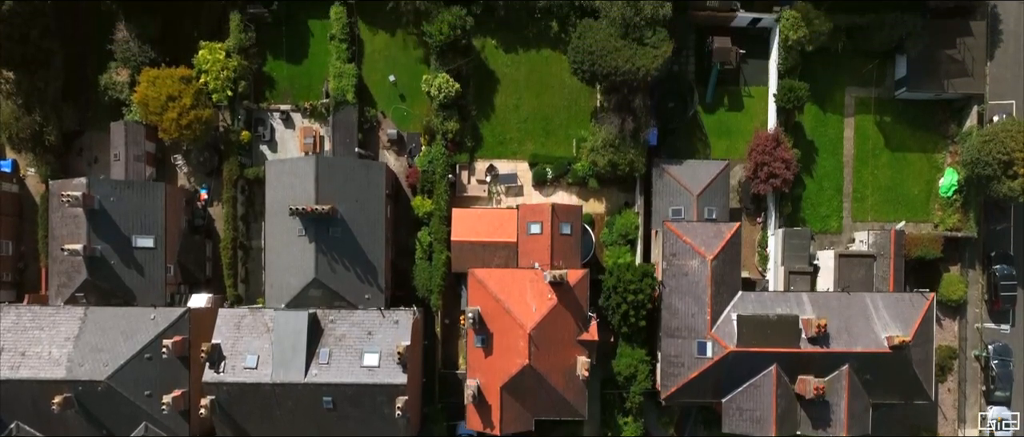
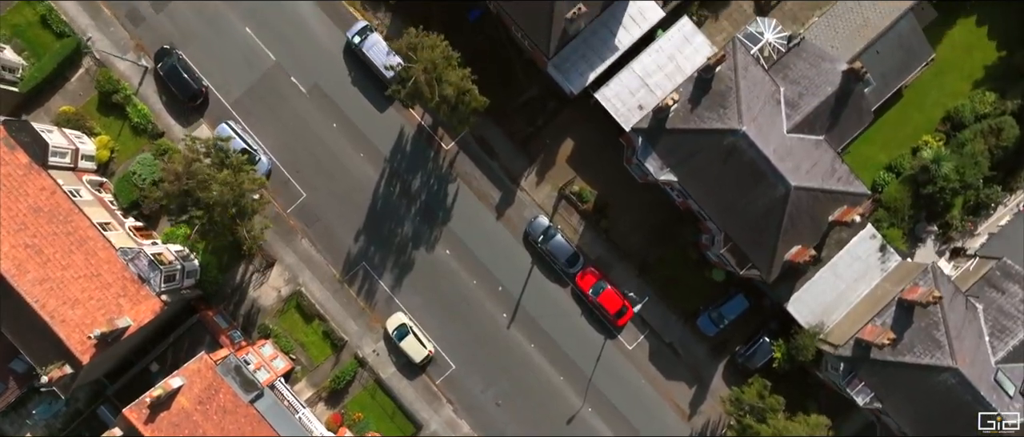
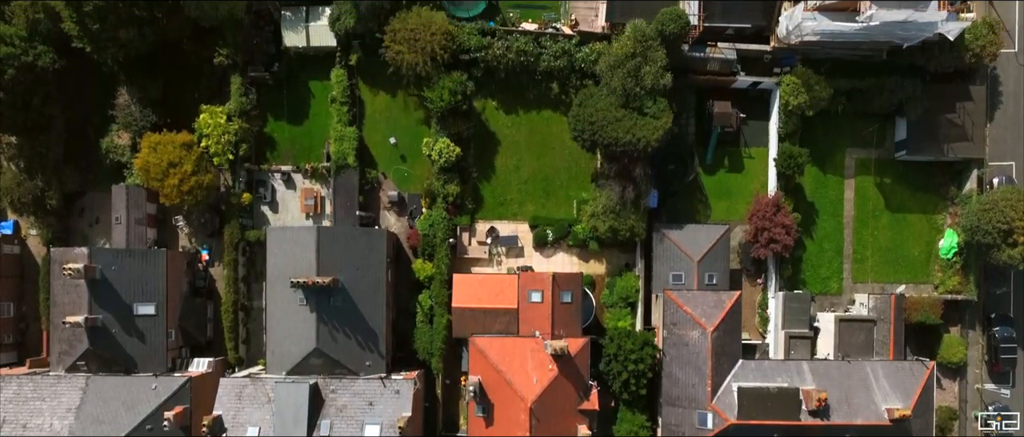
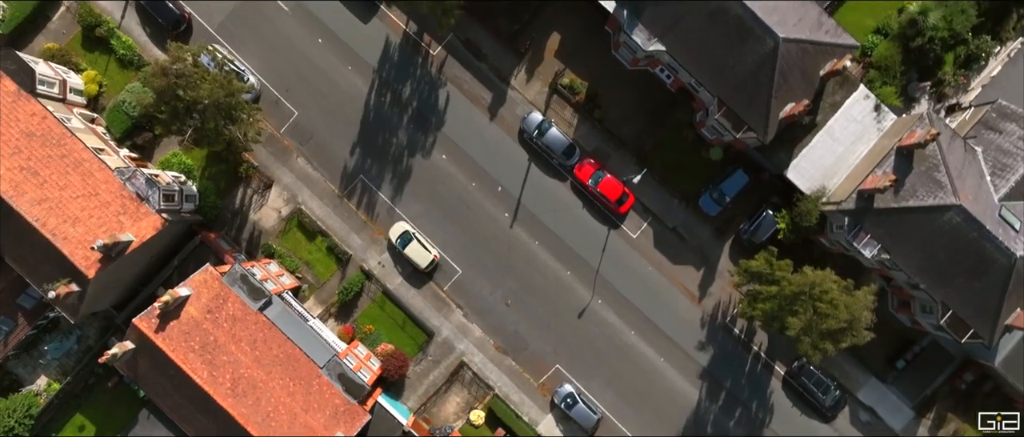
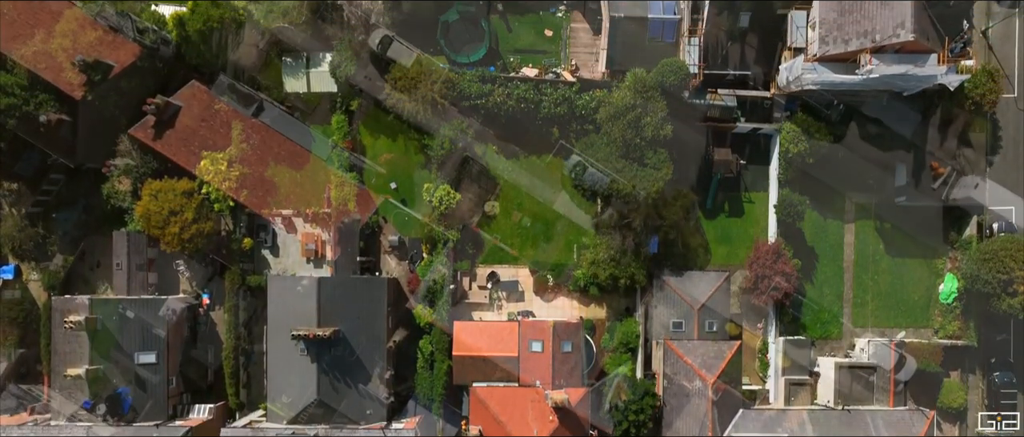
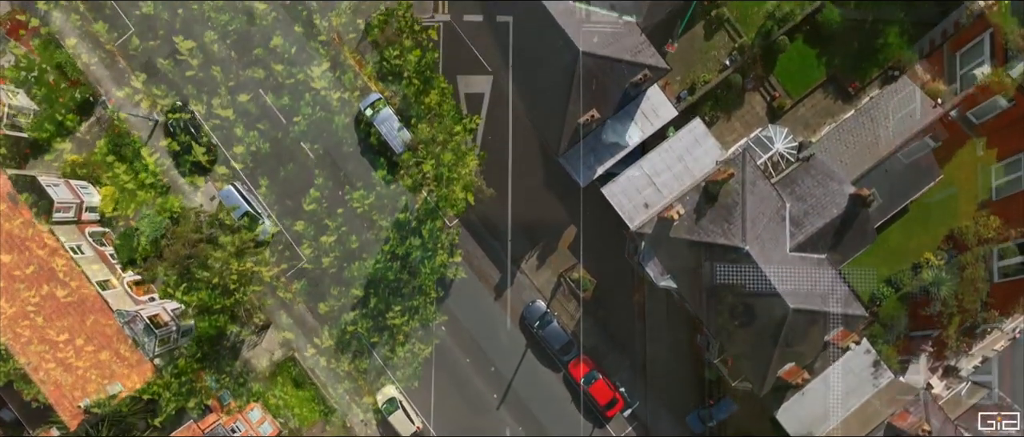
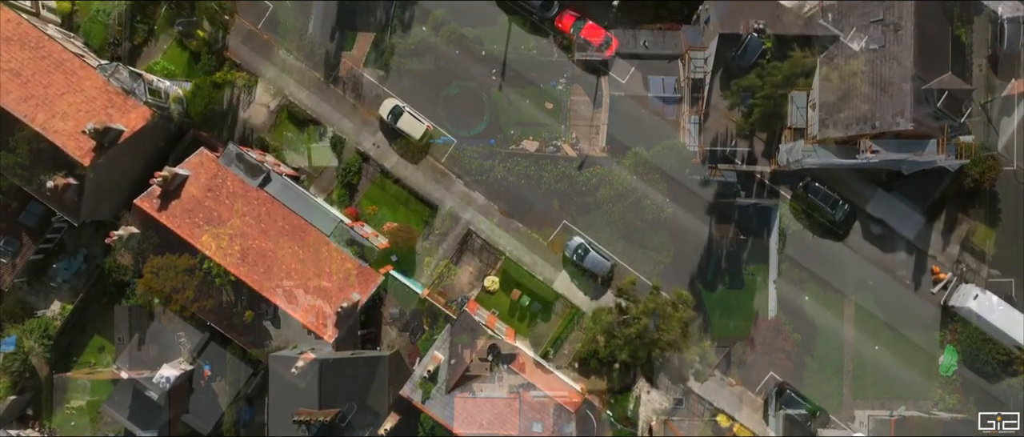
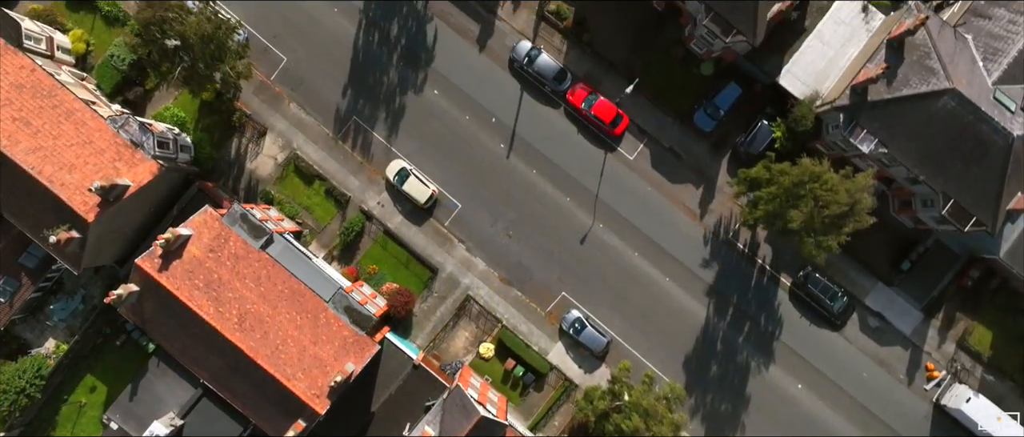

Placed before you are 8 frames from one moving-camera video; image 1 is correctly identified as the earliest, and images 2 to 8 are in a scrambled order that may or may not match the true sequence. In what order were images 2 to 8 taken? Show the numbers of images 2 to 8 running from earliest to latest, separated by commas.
3, 5, 7, 8, 4, 2, 6
